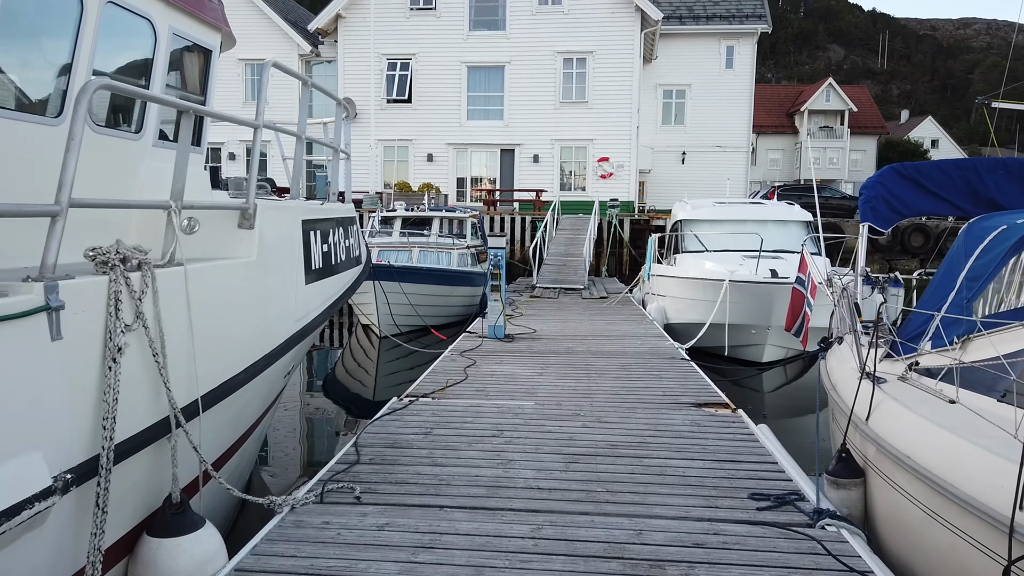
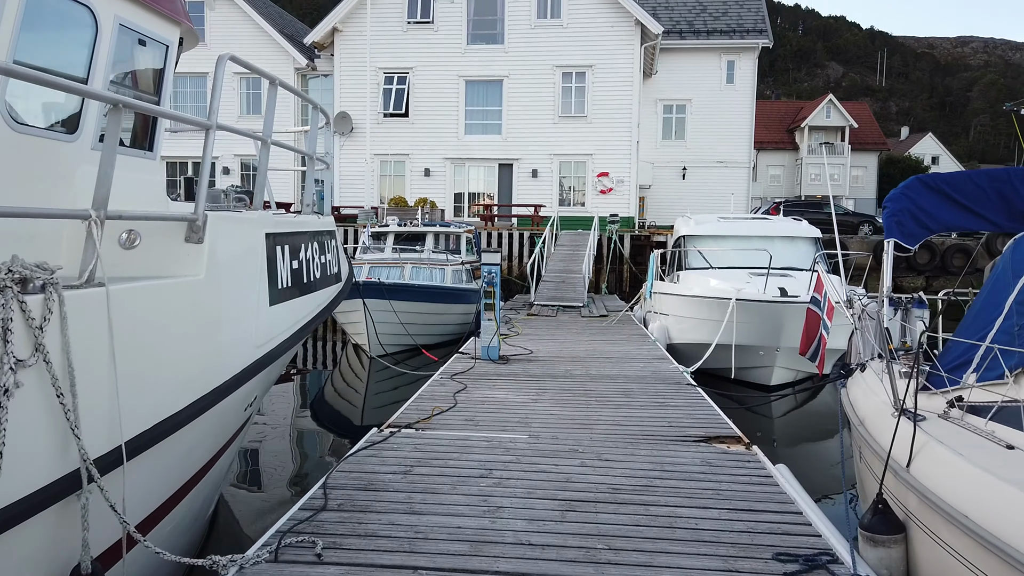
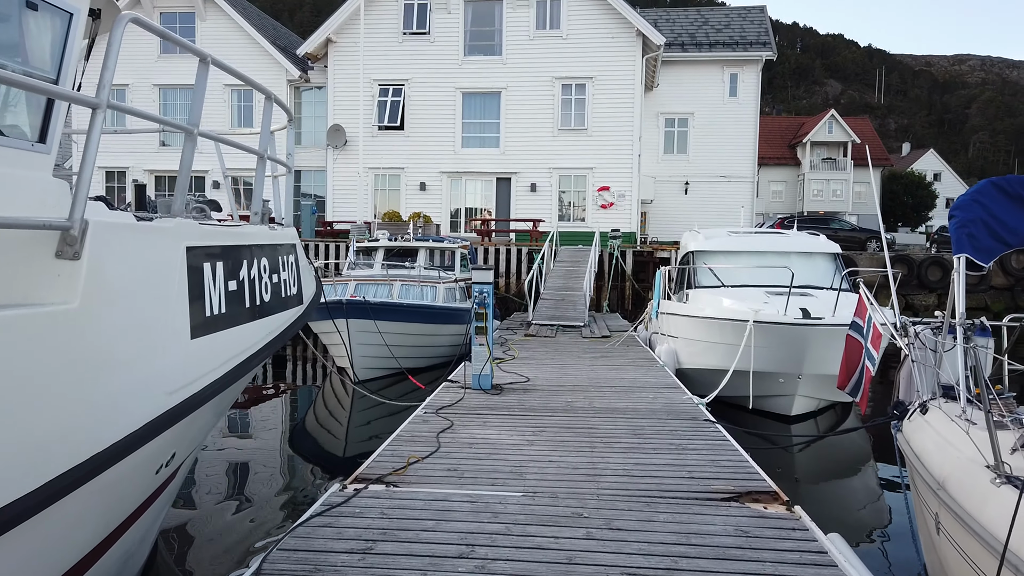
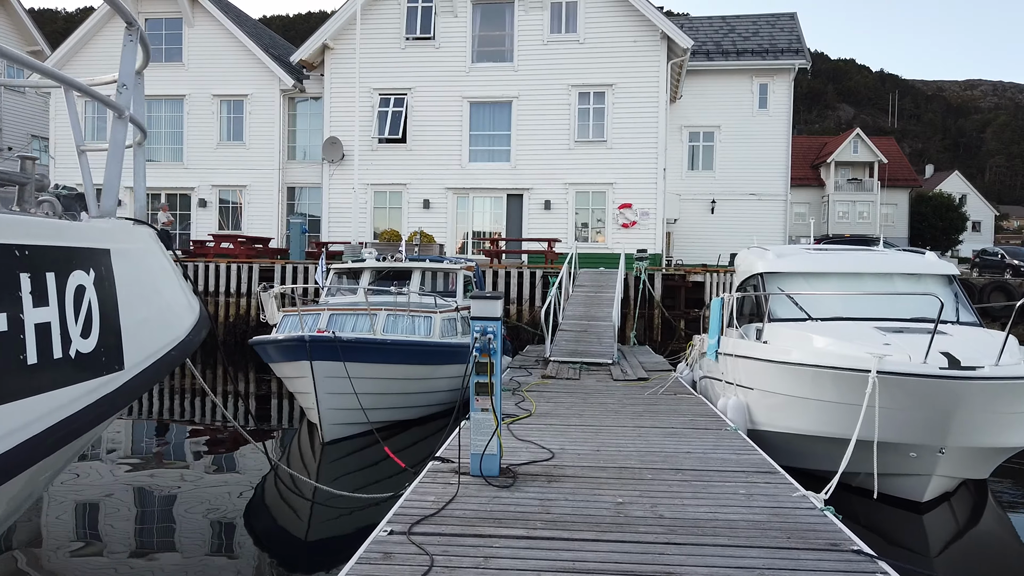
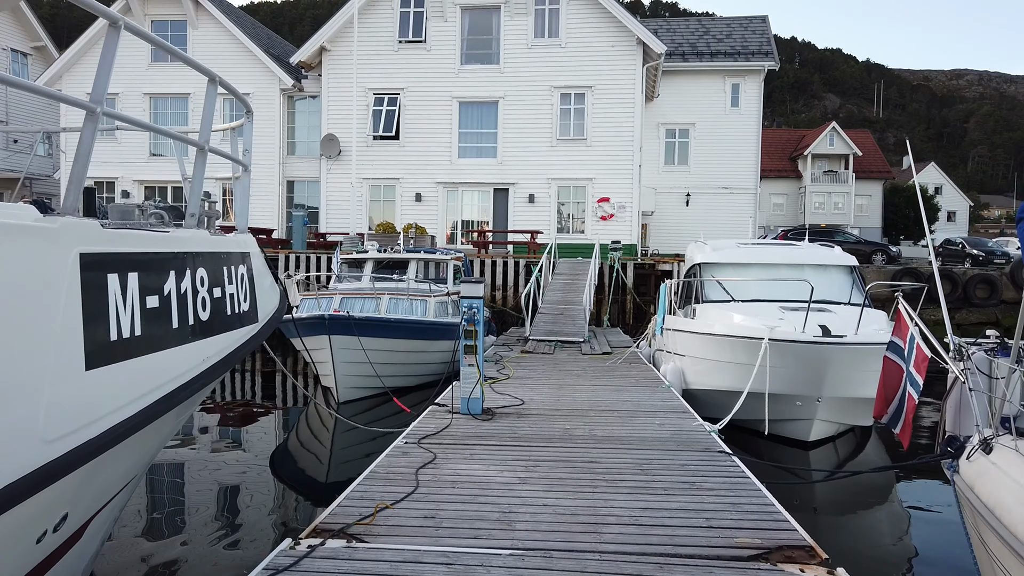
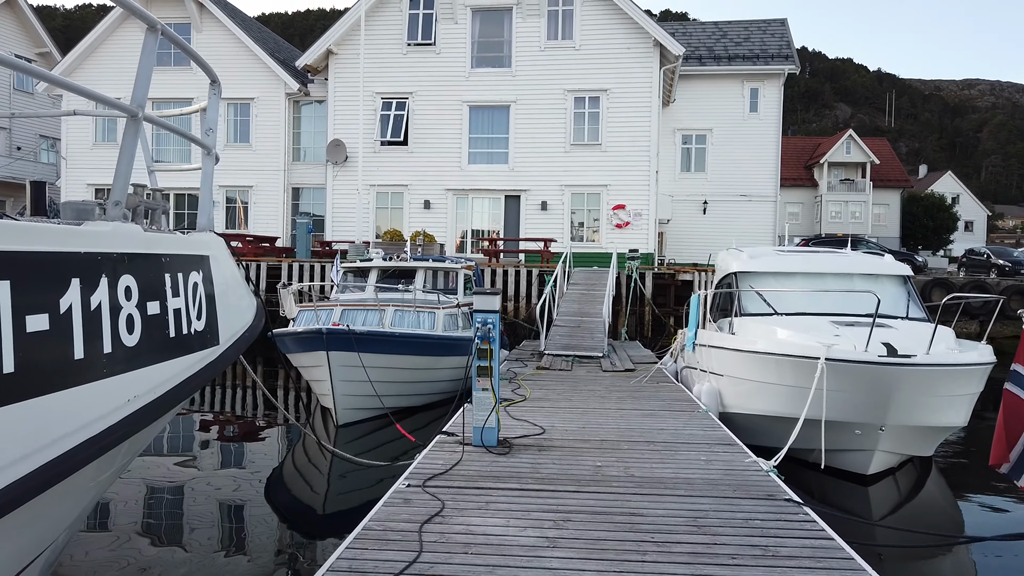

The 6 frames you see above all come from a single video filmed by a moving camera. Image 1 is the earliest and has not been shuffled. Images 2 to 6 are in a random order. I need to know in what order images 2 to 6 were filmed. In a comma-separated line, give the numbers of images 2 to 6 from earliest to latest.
2, 3, 5, 6, 4
